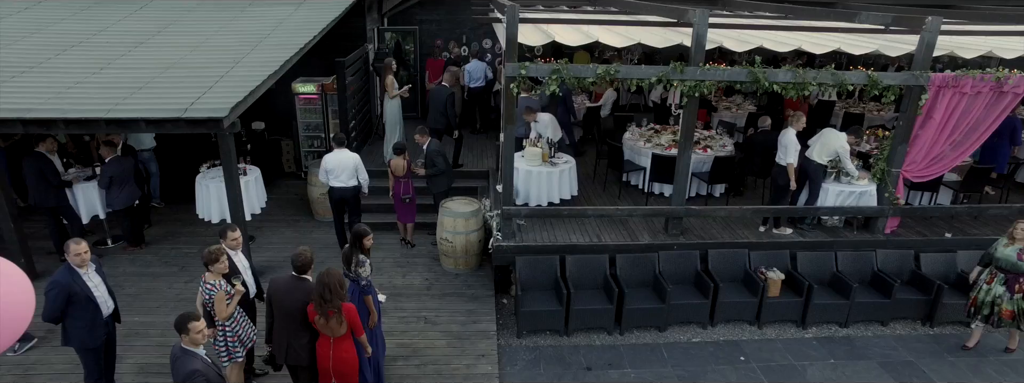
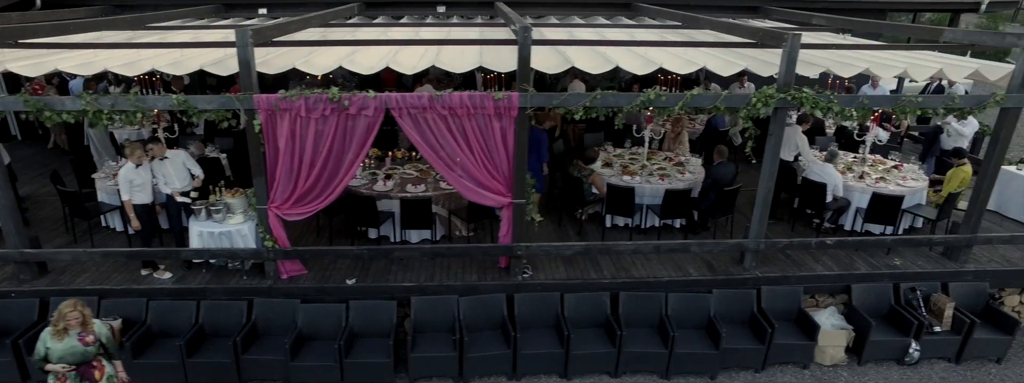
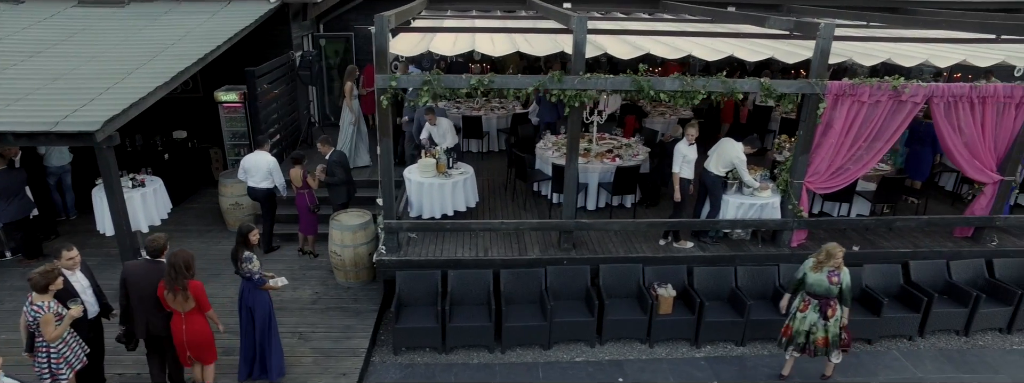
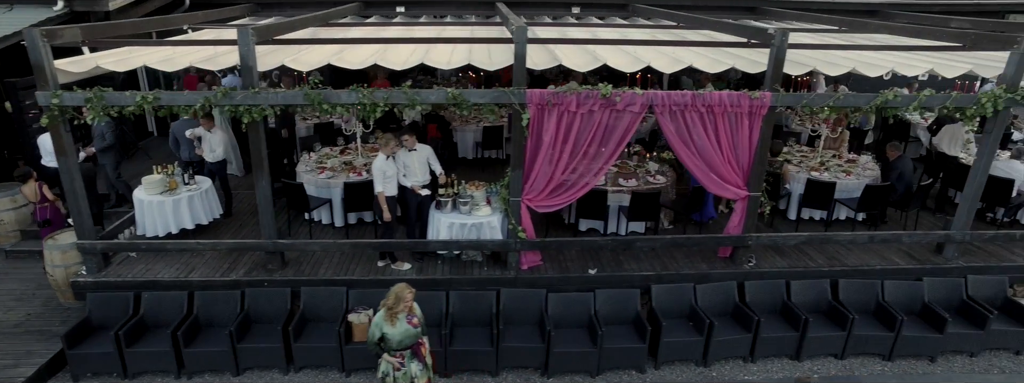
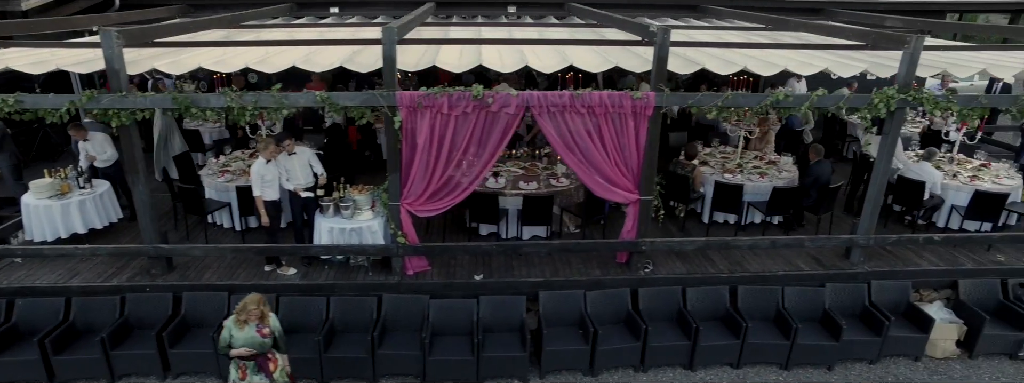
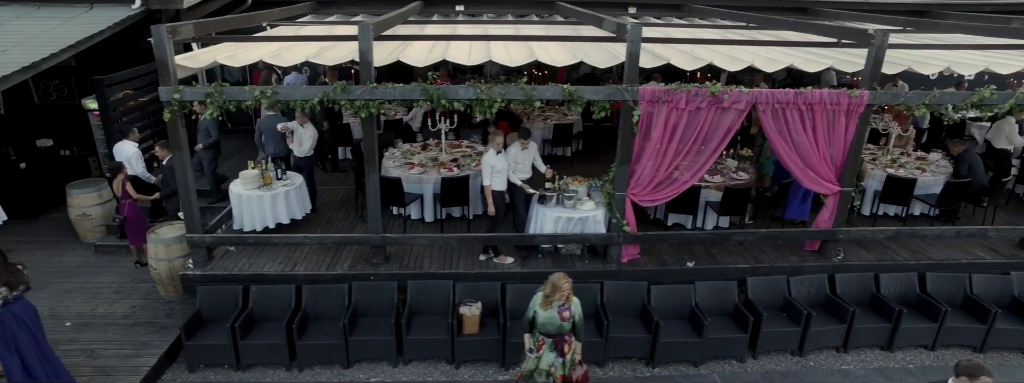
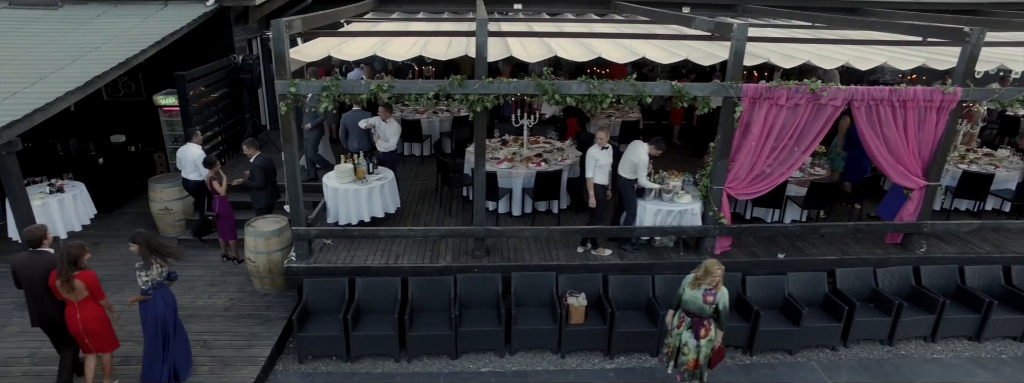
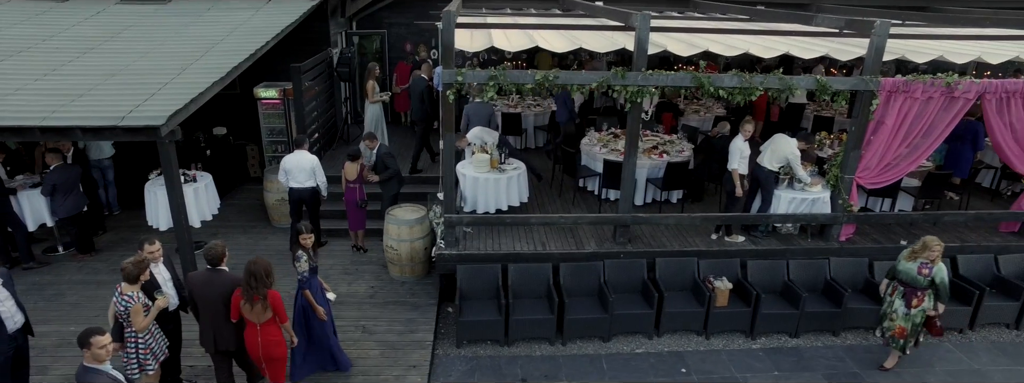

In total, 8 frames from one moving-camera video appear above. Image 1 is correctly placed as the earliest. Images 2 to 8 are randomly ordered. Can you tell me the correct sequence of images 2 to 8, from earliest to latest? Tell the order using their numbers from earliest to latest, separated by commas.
8, 3, 7, 6, 4, 5, 2
